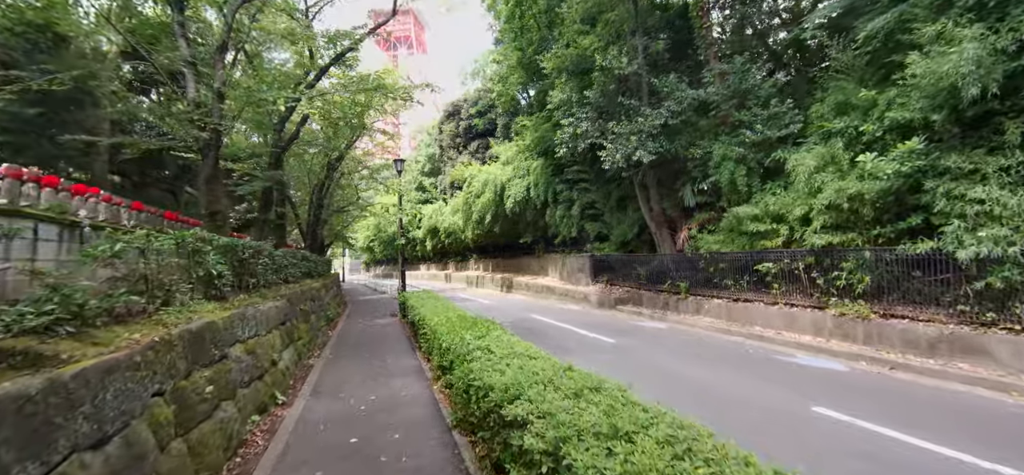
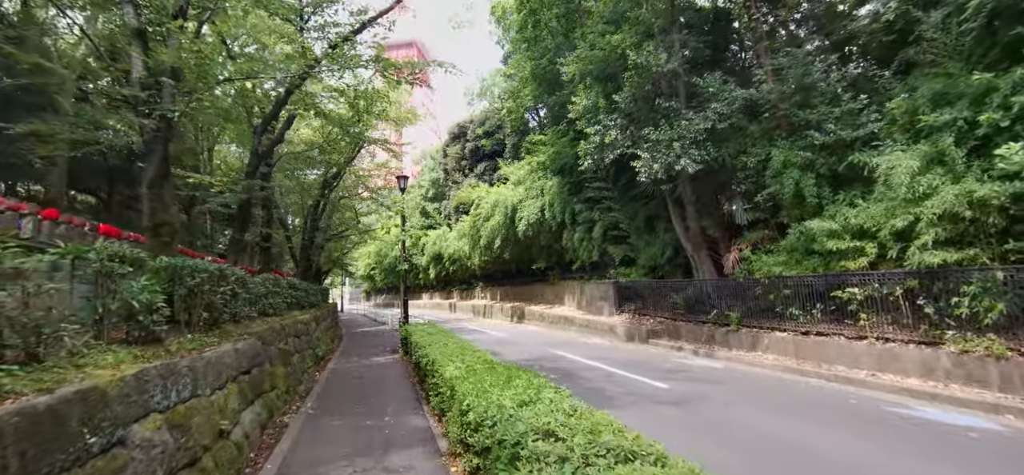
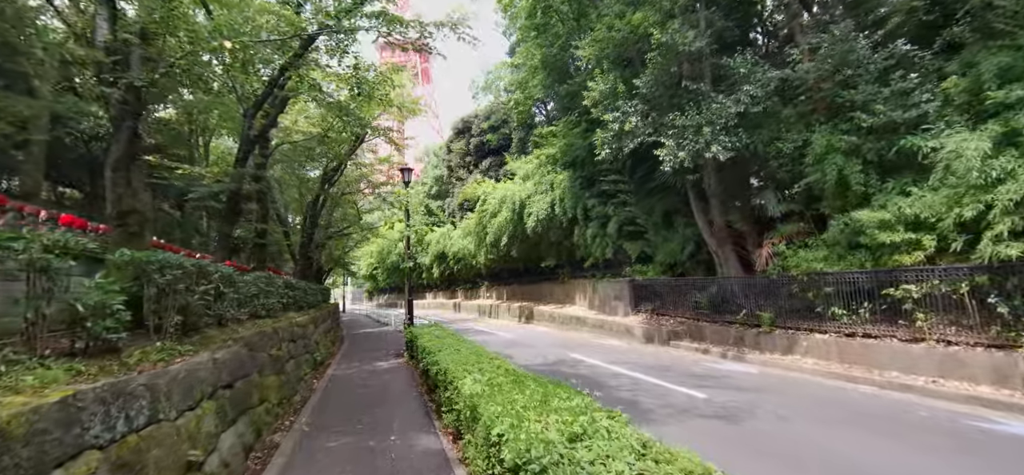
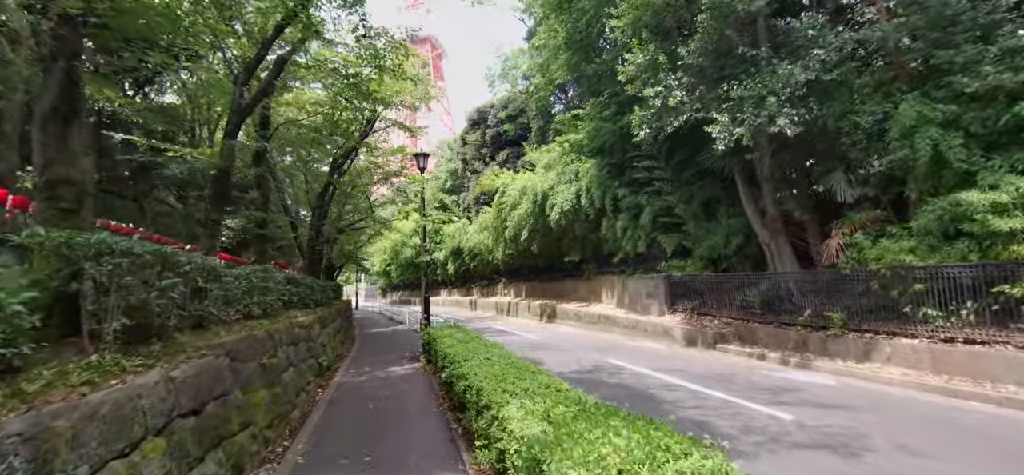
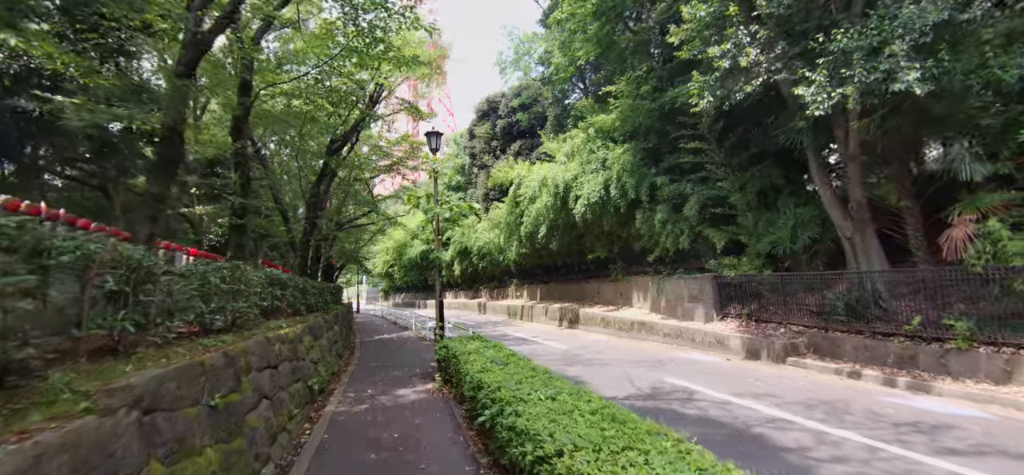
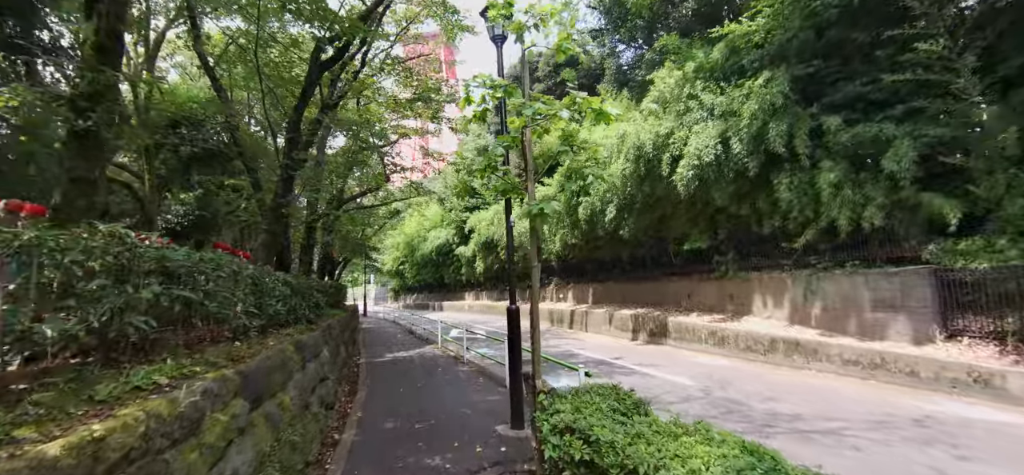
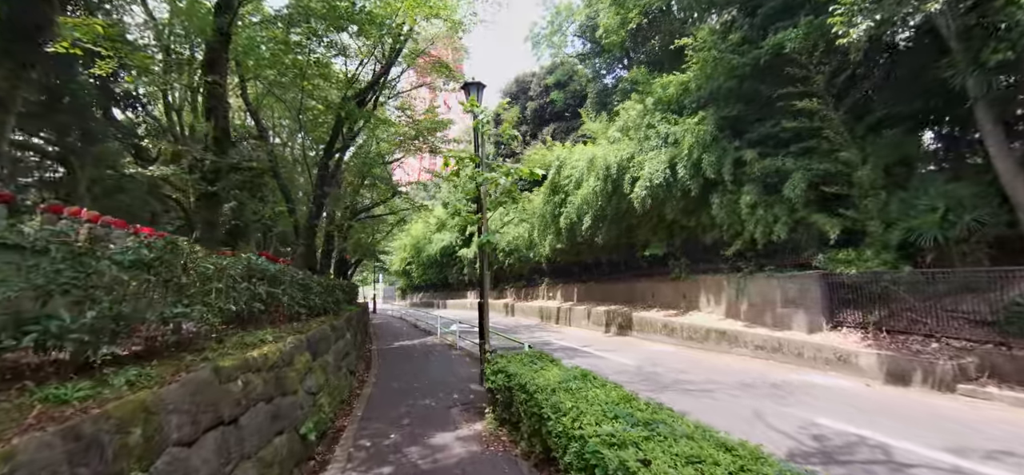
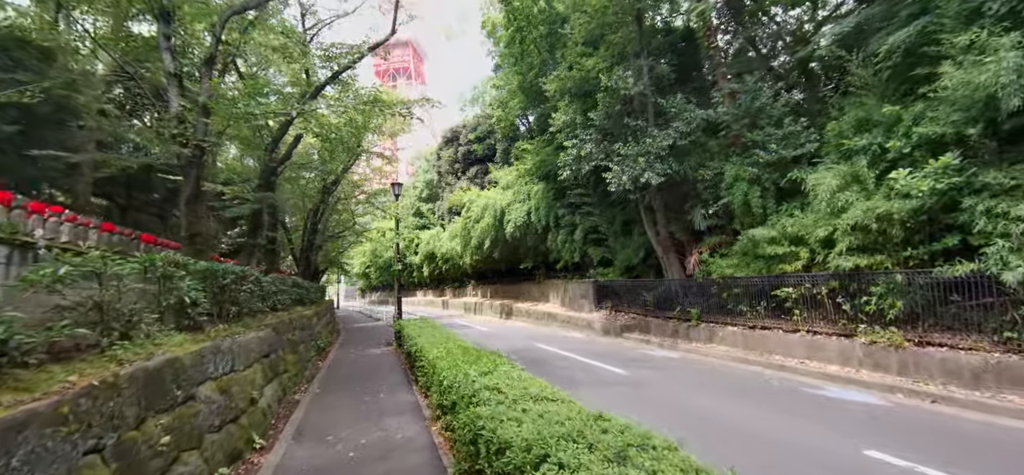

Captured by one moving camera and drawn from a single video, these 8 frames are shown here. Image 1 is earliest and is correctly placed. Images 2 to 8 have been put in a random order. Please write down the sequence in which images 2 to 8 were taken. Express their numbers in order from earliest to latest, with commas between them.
8, 2, 3, 4, 5, 7, 6
